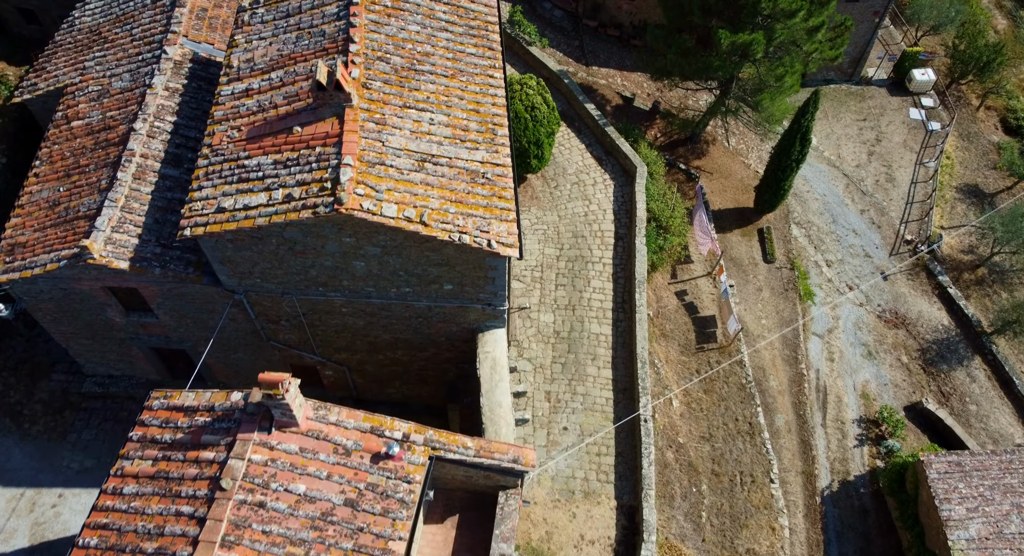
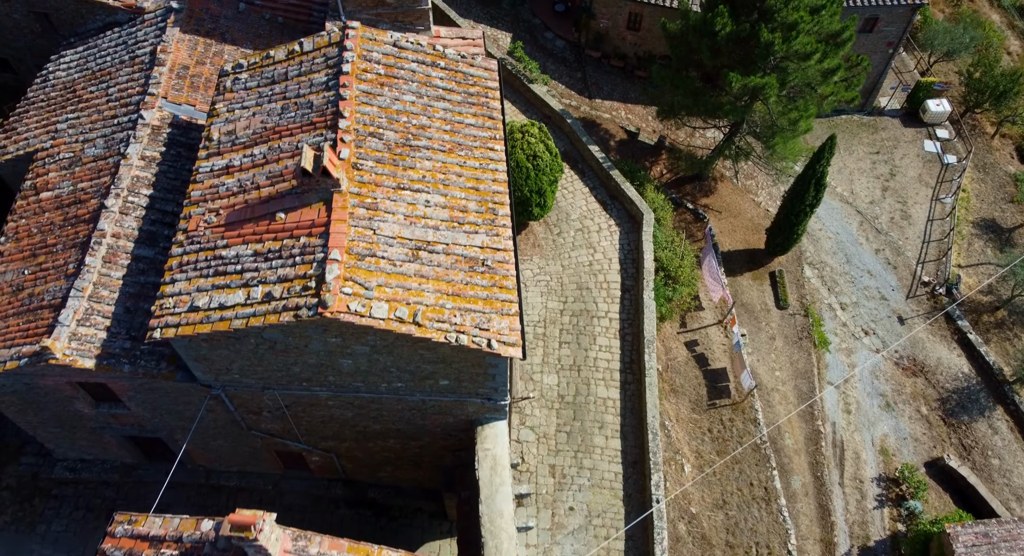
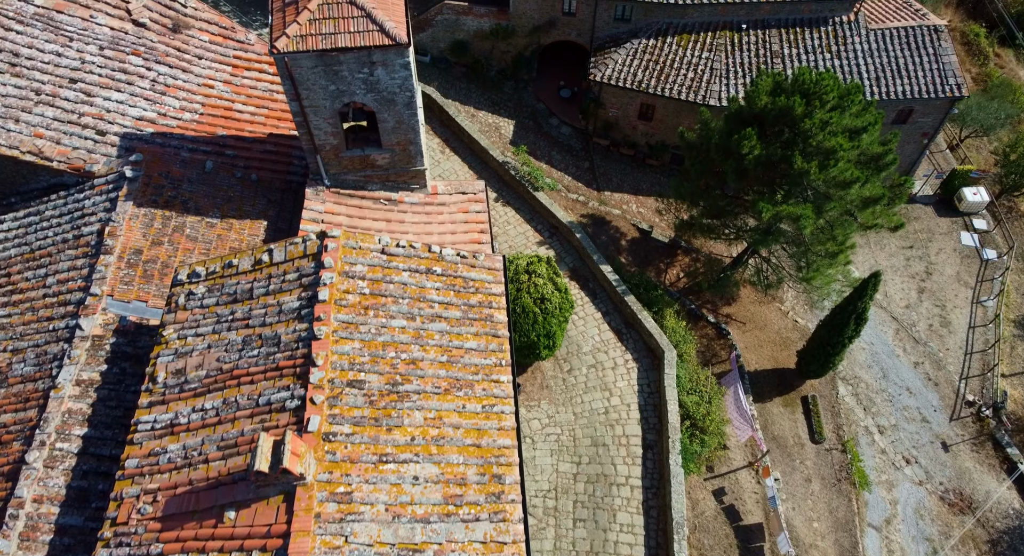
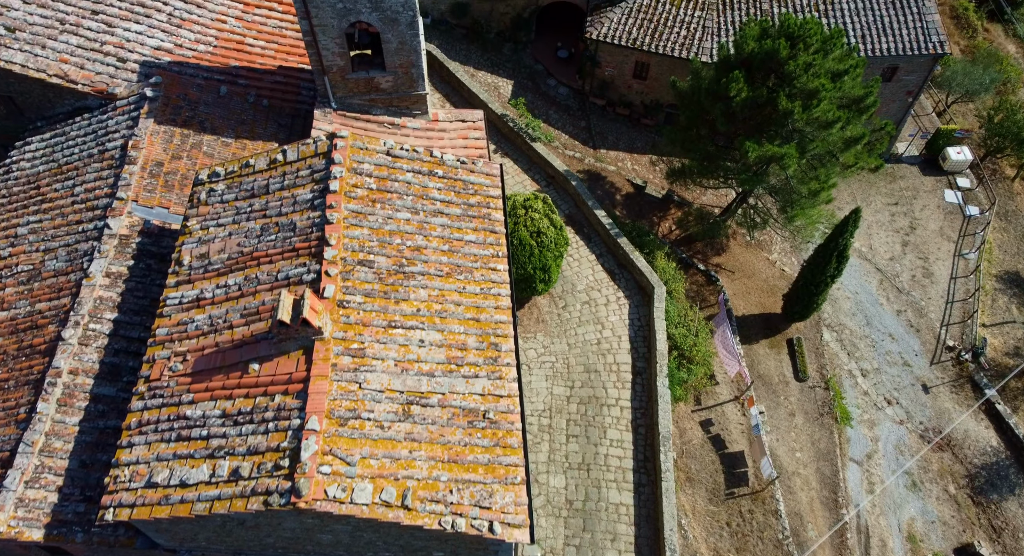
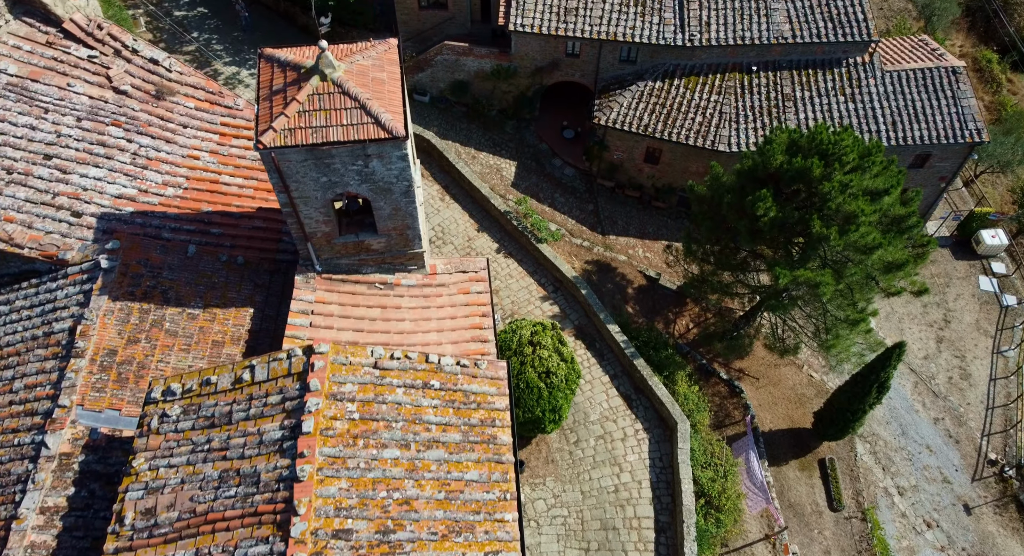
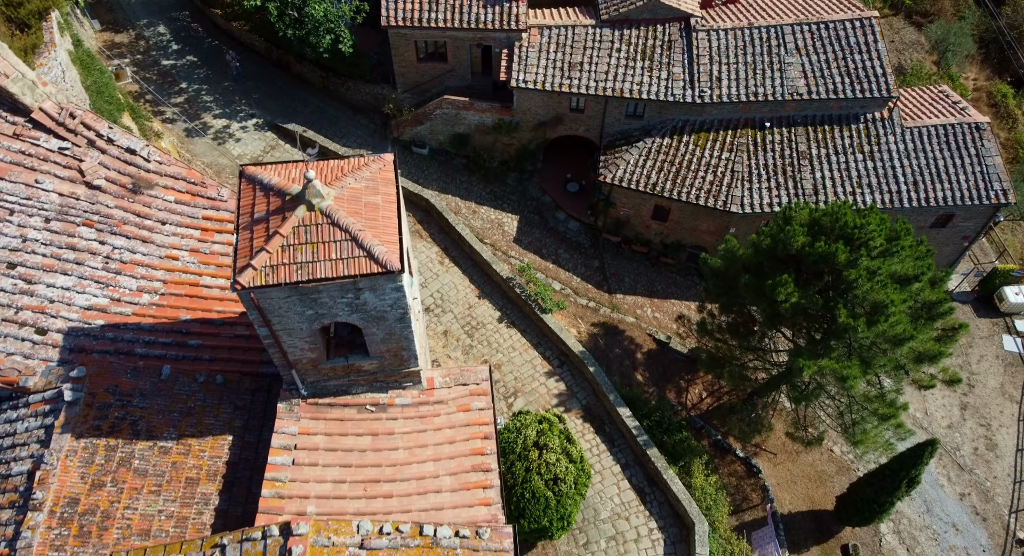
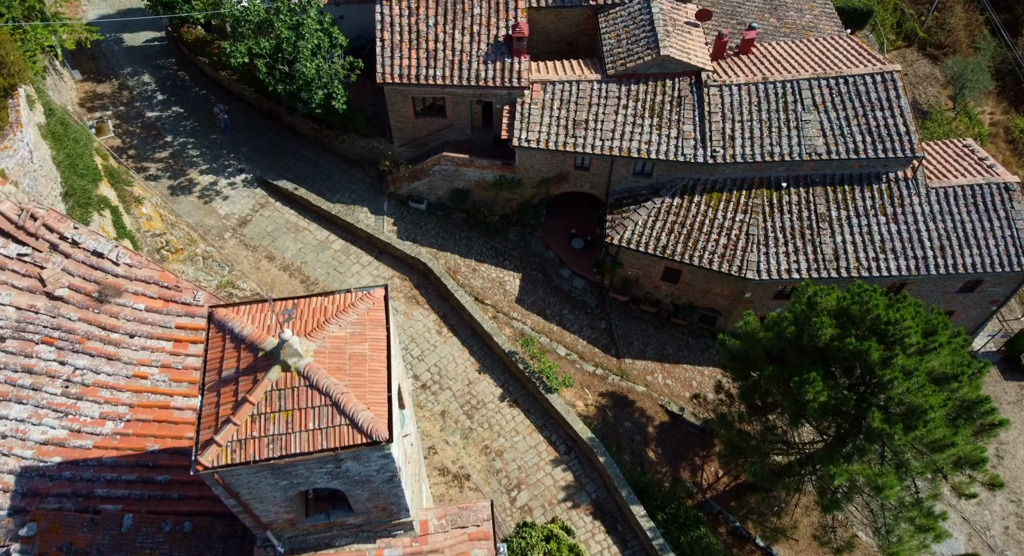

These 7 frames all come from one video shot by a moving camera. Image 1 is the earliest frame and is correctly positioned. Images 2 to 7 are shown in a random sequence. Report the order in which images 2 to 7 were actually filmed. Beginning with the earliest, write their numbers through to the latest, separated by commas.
2, 4, 3, 5, 6, 7
